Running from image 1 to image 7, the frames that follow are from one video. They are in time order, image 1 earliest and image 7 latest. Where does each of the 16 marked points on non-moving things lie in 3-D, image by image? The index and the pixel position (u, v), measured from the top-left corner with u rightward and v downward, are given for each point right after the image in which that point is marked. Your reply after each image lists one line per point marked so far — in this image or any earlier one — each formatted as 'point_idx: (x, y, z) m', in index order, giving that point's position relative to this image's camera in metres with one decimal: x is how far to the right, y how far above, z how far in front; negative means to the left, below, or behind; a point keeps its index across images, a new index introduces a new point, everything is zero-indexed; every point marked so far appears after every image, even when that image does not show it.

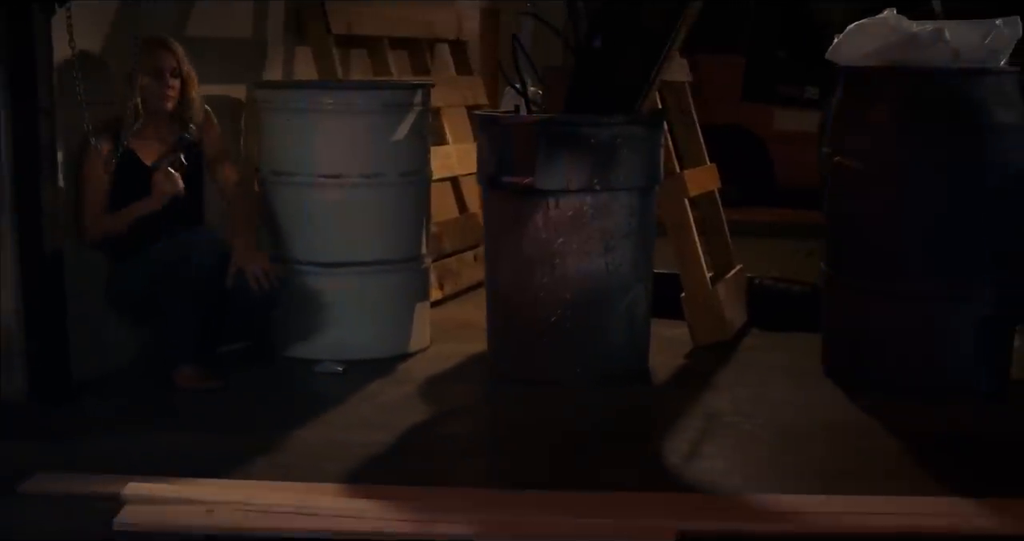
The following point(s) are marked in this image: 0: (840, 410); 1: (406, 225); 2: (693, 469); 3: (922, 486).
0: (+0.8, -0.3, +2.9) m
1: (-0.3, +0.1, +3.3) m
2: (+0.4, -0.4, +2.4) m
3: (+0.8, -0.4, +2.4) m
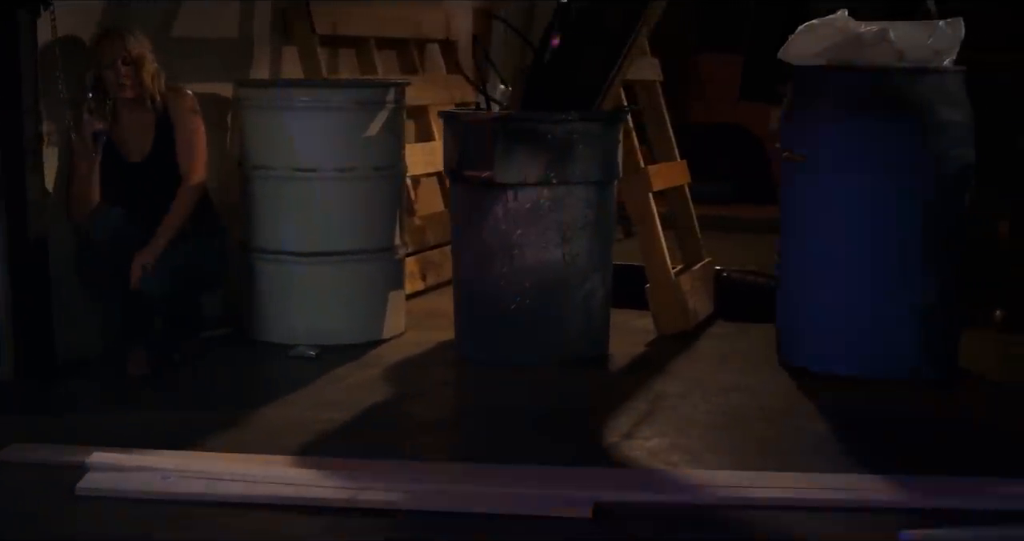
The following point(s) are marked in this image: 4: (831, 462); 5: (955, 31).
0: (+0.7, -0.3, +3.0) m
1: (-0.4, +0.2, +3.5) m
2: (+0.3, -0.4, +2.6) m
3: (+0.7, -0.4, +2.5) m
4: (+0.7, -0.4, +2.5) m
5: (+1.2, +0.6, +3.1) m
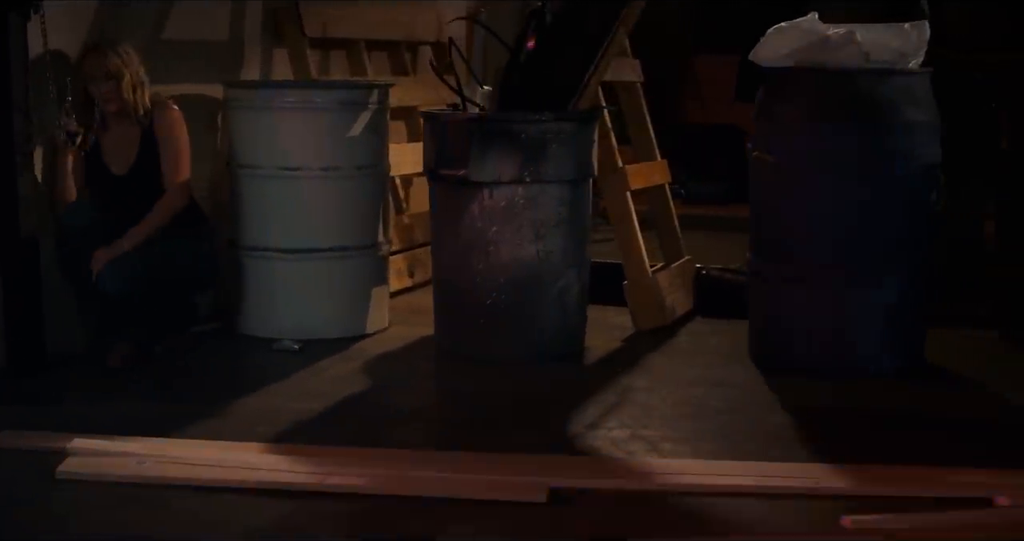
0: (+0.6, -0.3, +3.1) m
1: (-0.5, +0.2, +3.6) m
2: (+0.2, -0.4, +2.7) m
3: (+0.6, -0.4, +2.6) m
4: (+0.6, -0.4, +2.6) m
5: (+1.1, +0.6, +3.1) m
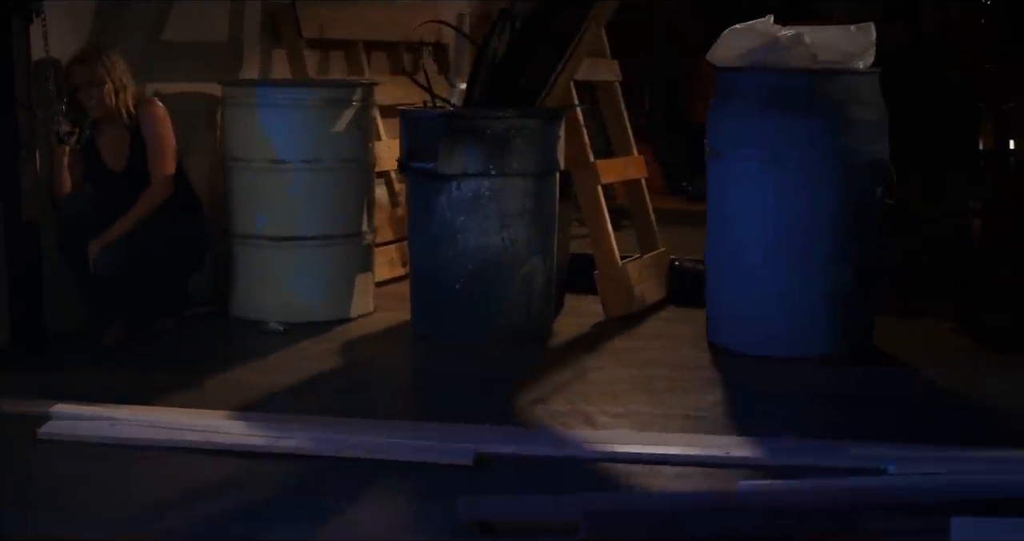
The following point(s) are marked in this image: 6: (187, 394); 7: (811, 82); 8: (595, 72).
0: (+0.5, -0.3, +3.3) m
1: (-0.5, +0.2, +3.8) m
2: (+0.1, -0.3, +2.9) m
3: (+0.5, -0.4, +2.7) m
4: (+0.5, -0.4, +2.7) m
5: (+1.0, +0.7, +3.3) m
6: (-0.8, -0.3, +3.0) m
7: (+0.8, +0.5, +3.2) m
8: (+0.3, +0.7, +4.0) m
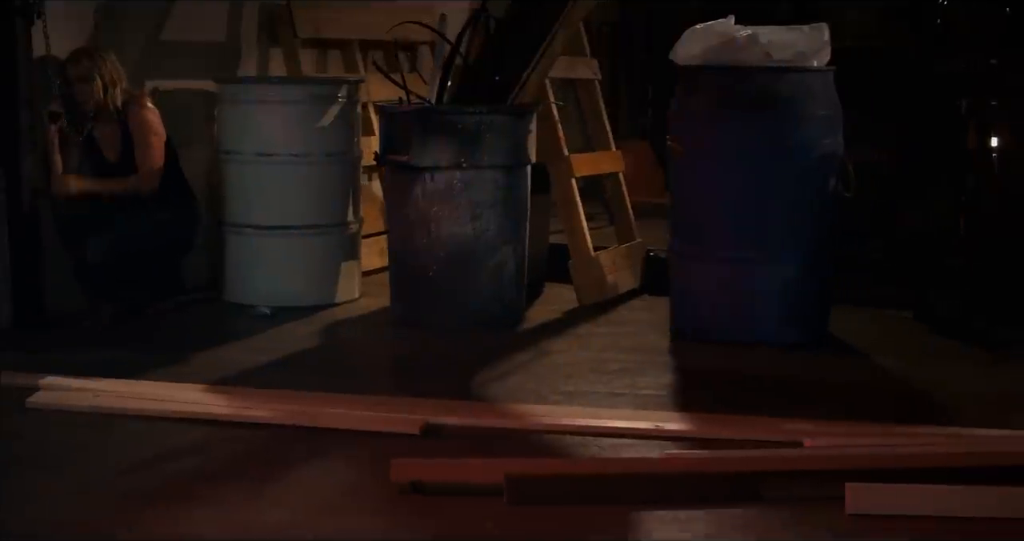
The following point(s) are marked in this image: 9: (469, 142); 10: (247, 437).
0: (+0.4, -0.2, +3.4) m
1: (-0.6, +0.3, +4.0) m
2: (-0.1, -0.3, +3.0) m
3: (+0.4, -0.3, +2.9) m
4: (+0.4, -0.3, +2.9) m
5: (+0.9, +0.7, +3.4) m
6: (-0.9, -0.3, +3.2) m
7: (+0.7, +0.6, +3.4) m
8: (+0.2, +0.7, +4.2) m
9: (-0.1, +0.4, +3.5) m
10: (-0.6, -0.4, +2.6) m
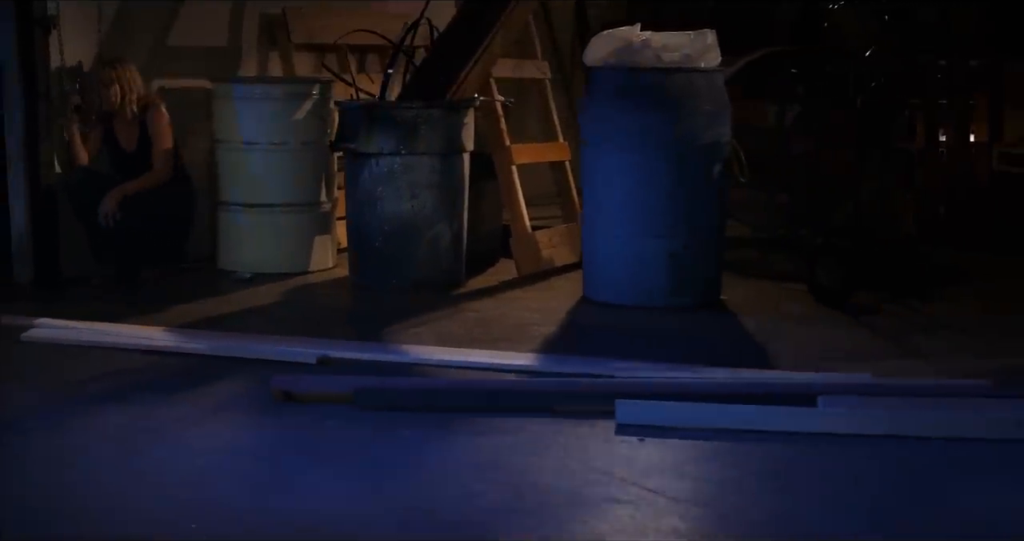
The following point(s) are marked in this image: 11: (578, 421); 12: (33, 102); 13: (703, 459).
0: (+0.2, -0.1, +4.0) m
1: (-0.8, +0.4, +4.7) m
2: (-0.3, -0.2, +3.7) m
3: (+0.1, -0.2, +3.5) m
4: (+0.1, -0.2, +3.5) m
5: (+0.7, +0.8, +4.0) m
6: (-1.2, -0.2, +3.9) m
7: (+0.5, +0.6, +3.9) m
8: (0.0, +0.8, +4.8) m
9: (-0.4, +0.5, +4.1) m
10: (-0.9, -0.3, +3.2) m
11: (+0.2, -0.4, +2.8) m
12: (-1.7, +0.6, +4.2) m
13: (+0.4, -0.4, +2.5) m
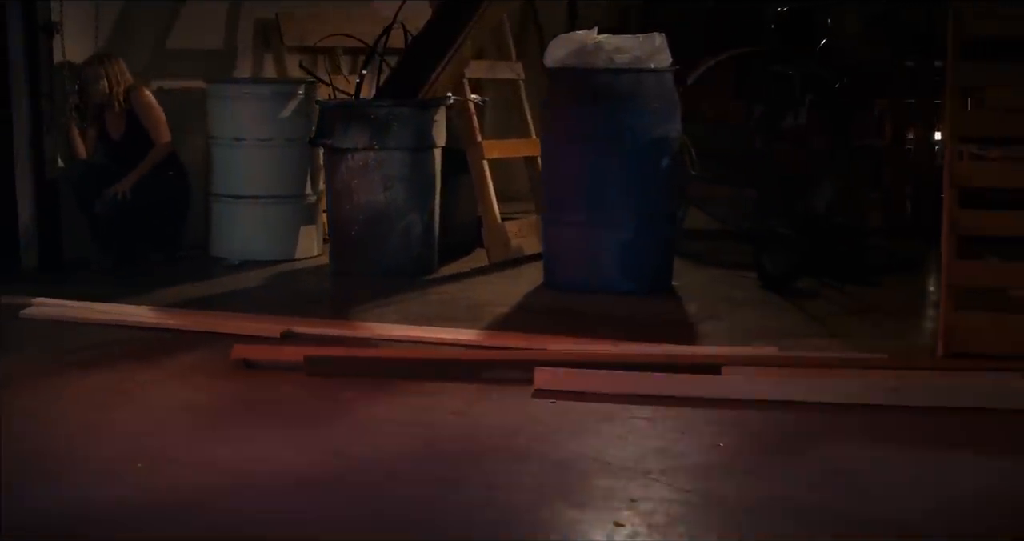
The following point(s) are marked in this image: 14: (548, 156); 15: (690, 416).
0: (0.0, -0.1, +4.3) m
1: (-0.9, +0.4, +5.0) m
2: (-0.5, -0.2, +4.0) m
3: (-0.1, -0.2, +3.8) m
4: (-0.1, -0.2, +3.8) m
5: (+0.5, +0.8, +4.3) m
6: (-1.4, -0.1, +4.3) m
7: (+0.4, +0.7, +4.2) m
8: (-0.1, +0.9, +5.1) m
9: (-0.5, +0.5, +4.5) m
10: (-1.1, -0.2, +3.6) m
11: (0.0, -0.3, +3.1) m
12: (-1.9, +0.7, +4.6) m
13: (+0.2, -0.4, +2.8) m
14: (+0.2, +0.4, +4.4) m
15: (+0.4, -0.4, +2.9) m
